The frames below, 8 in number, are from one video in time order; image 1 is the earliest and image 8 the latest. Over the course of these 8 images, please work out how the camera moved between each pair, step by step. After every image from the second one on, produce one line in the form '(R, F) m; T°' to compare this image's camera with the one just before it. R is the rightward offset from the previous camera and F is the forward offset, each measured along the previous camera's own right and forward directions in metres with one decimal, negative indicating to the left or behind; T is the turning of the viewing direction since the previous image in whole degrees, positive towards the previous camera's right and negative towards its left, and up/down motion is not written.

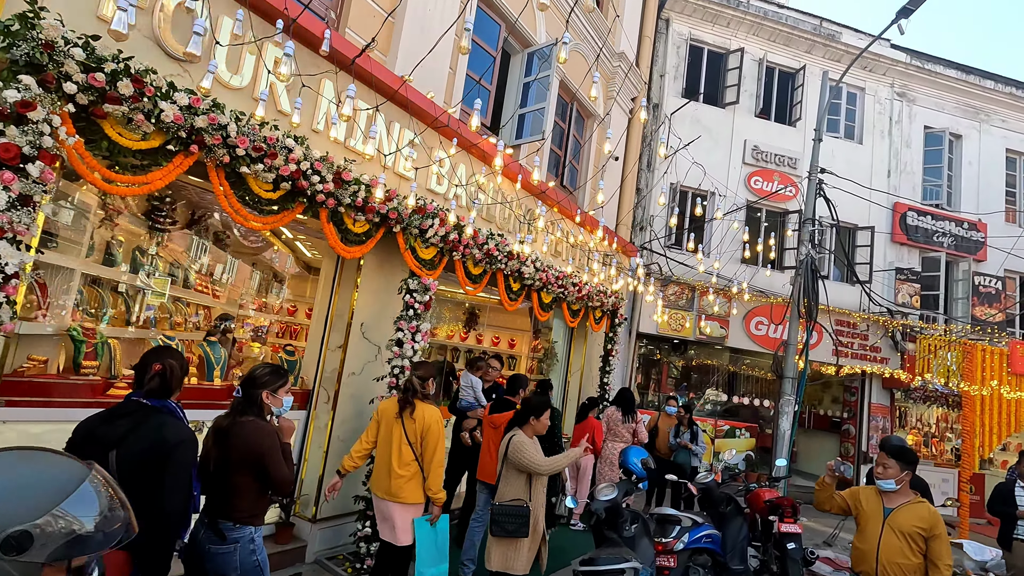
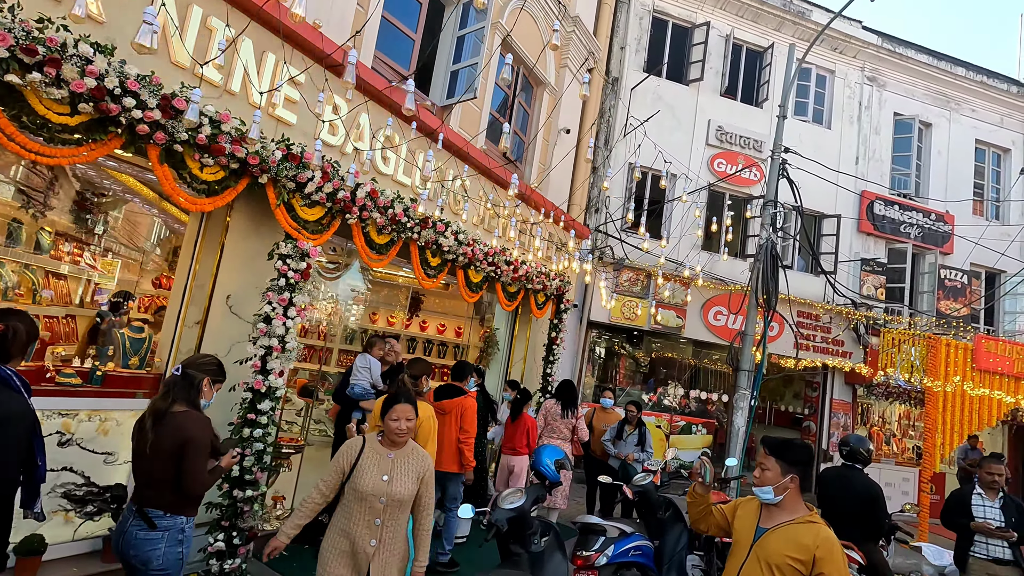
(+0.6, +0.7) m; +2°
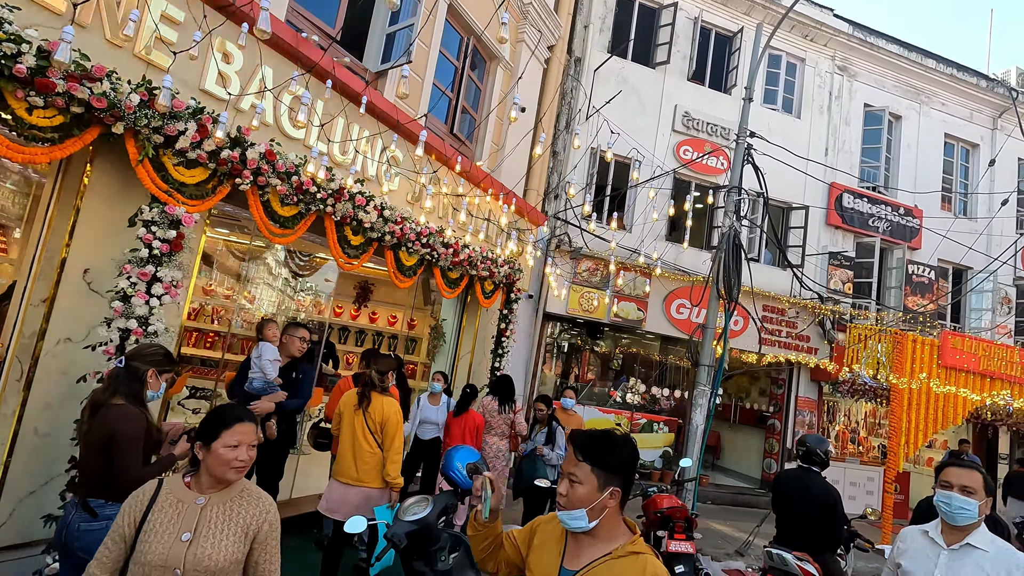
(+0.4, +0.5) m; +2°
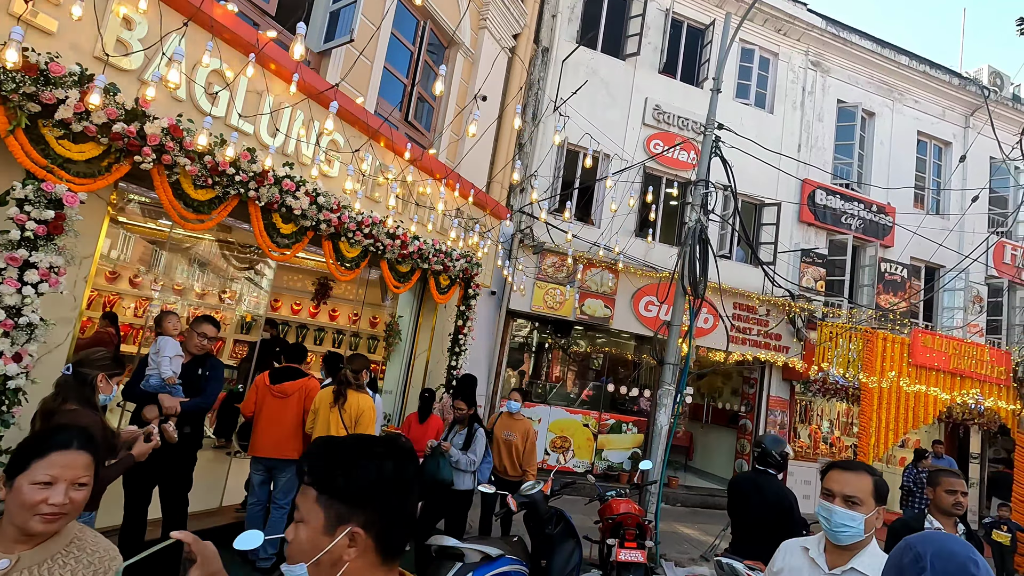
(+0.4, +0.3) m; +1°
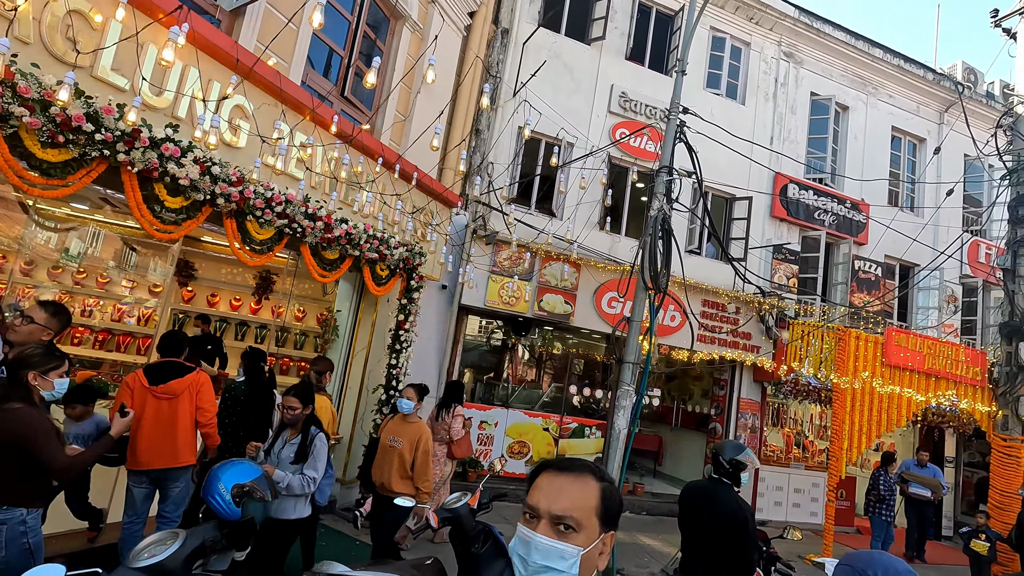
(+0.4, +0.5) m; +2°
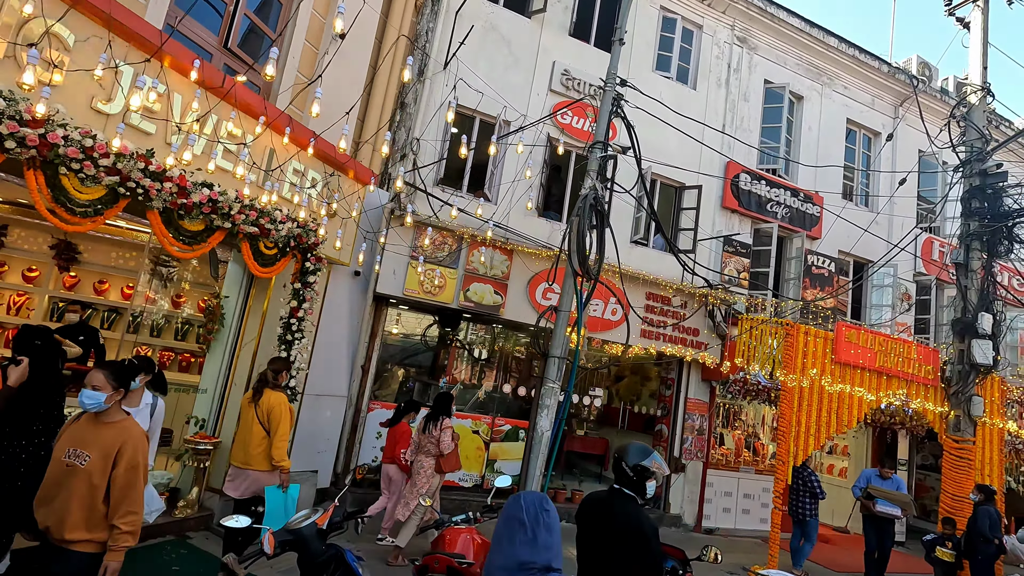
(+0.7, +0.7) m; +3°
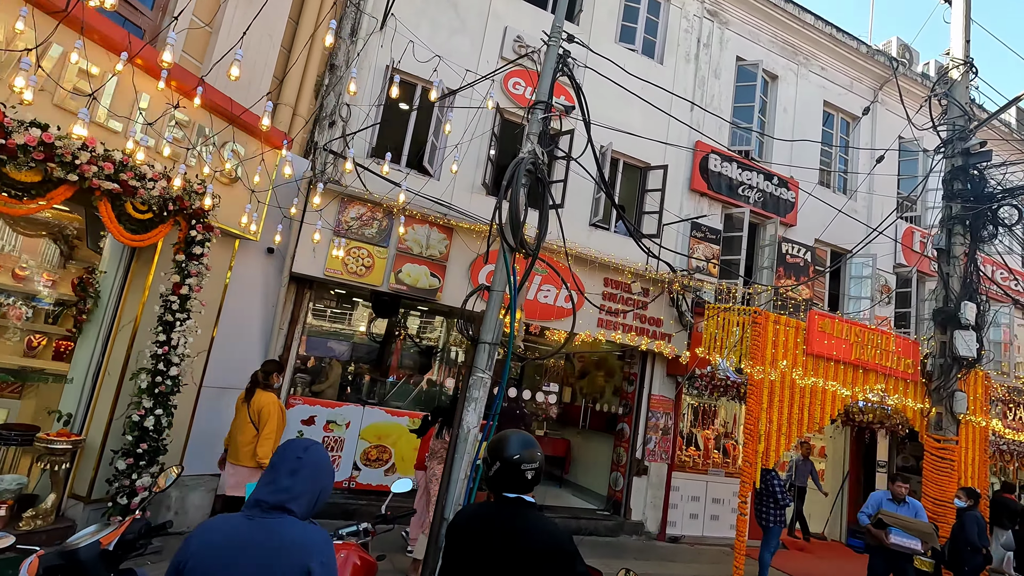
(+0.6, +0.7) m; +1°
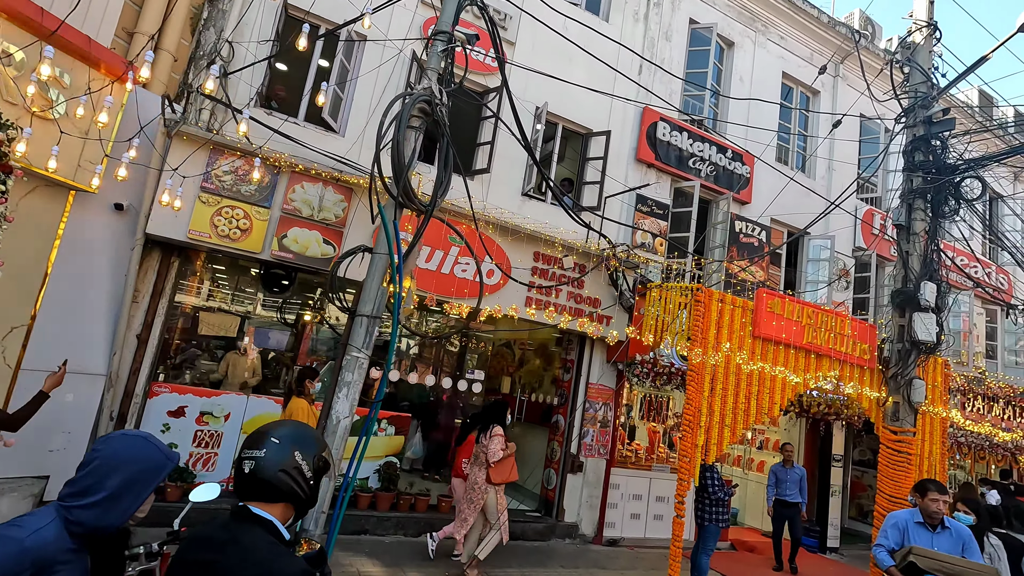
(+0.7, +0.9) m; +3°
